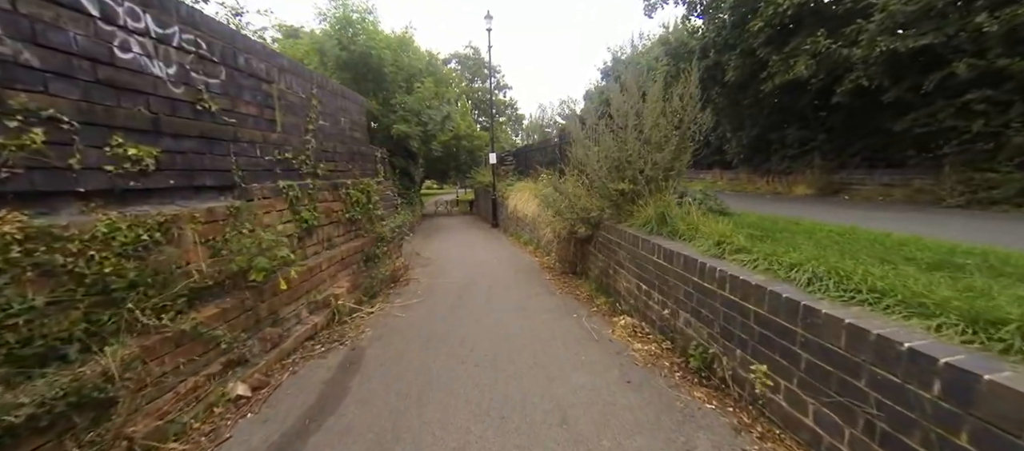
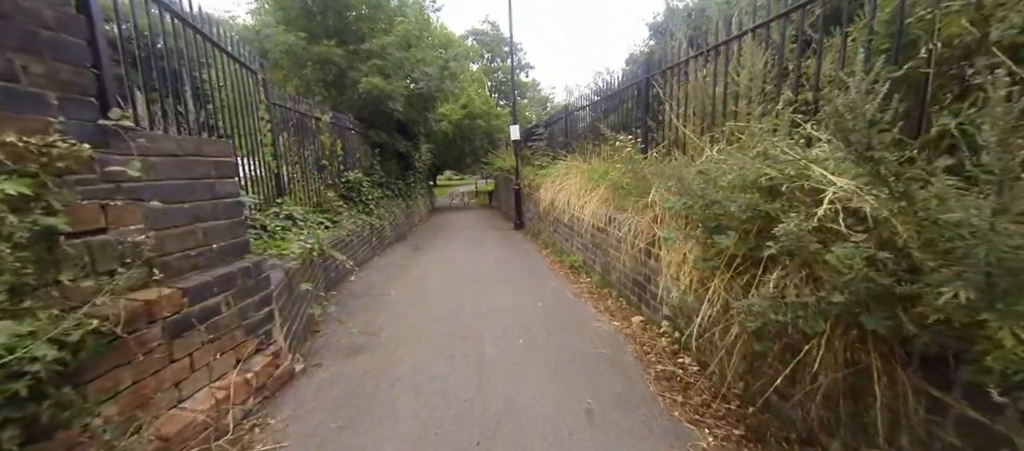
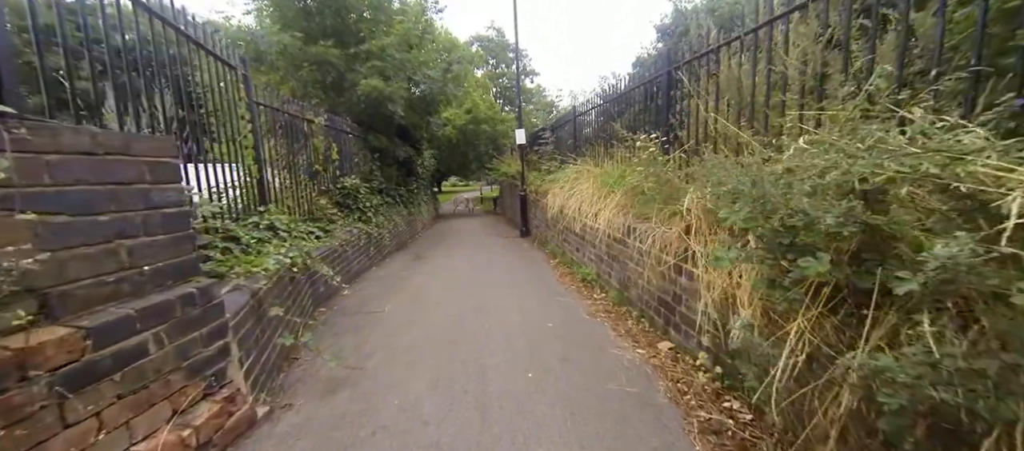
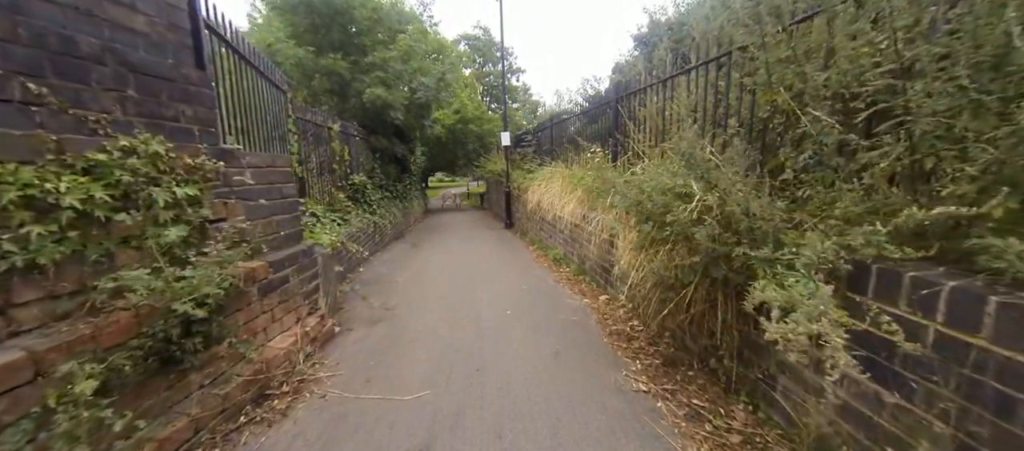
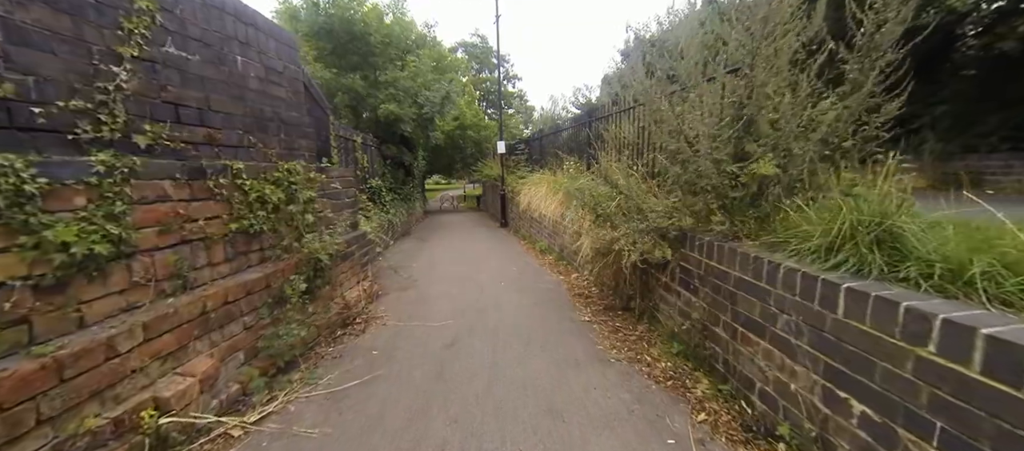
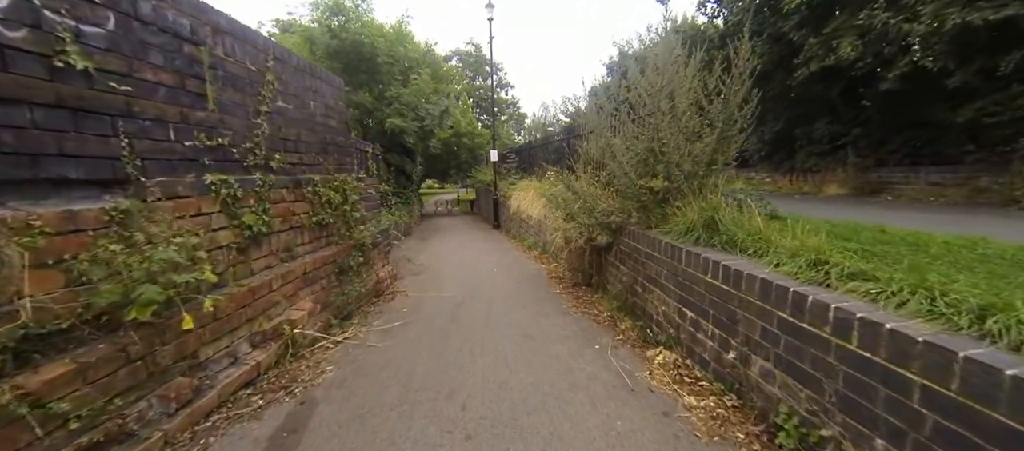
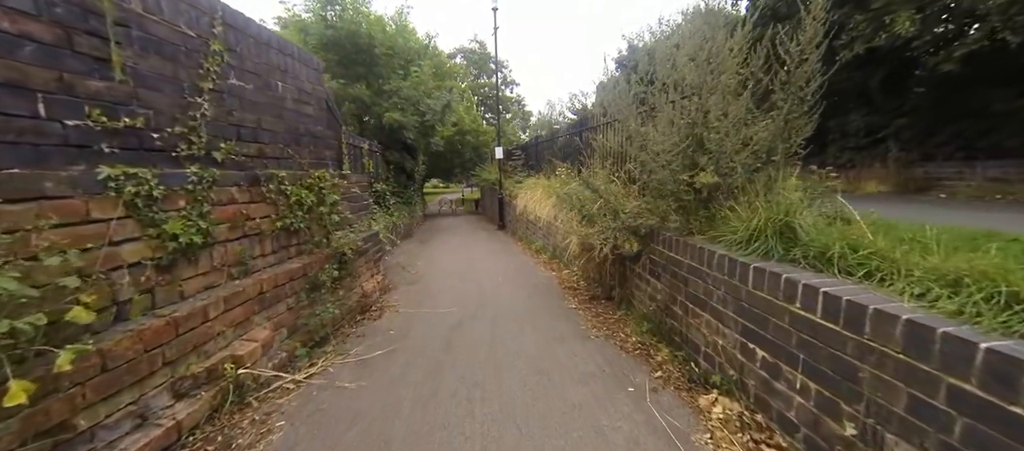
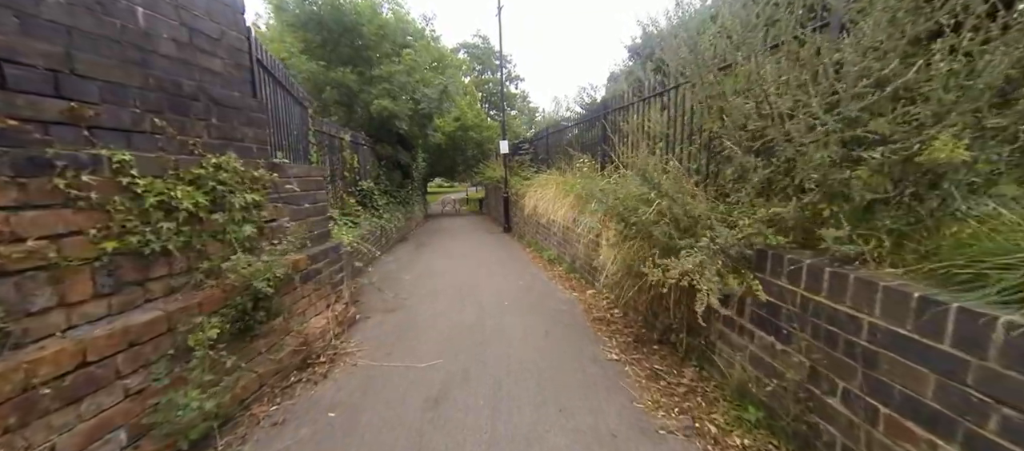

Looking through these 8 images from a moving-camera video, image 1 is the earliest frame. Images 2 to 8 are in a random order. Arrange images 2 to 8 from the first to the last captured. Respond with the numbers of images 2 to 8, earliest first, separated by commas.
6, 7, 5, 8, 4, 2, 3
